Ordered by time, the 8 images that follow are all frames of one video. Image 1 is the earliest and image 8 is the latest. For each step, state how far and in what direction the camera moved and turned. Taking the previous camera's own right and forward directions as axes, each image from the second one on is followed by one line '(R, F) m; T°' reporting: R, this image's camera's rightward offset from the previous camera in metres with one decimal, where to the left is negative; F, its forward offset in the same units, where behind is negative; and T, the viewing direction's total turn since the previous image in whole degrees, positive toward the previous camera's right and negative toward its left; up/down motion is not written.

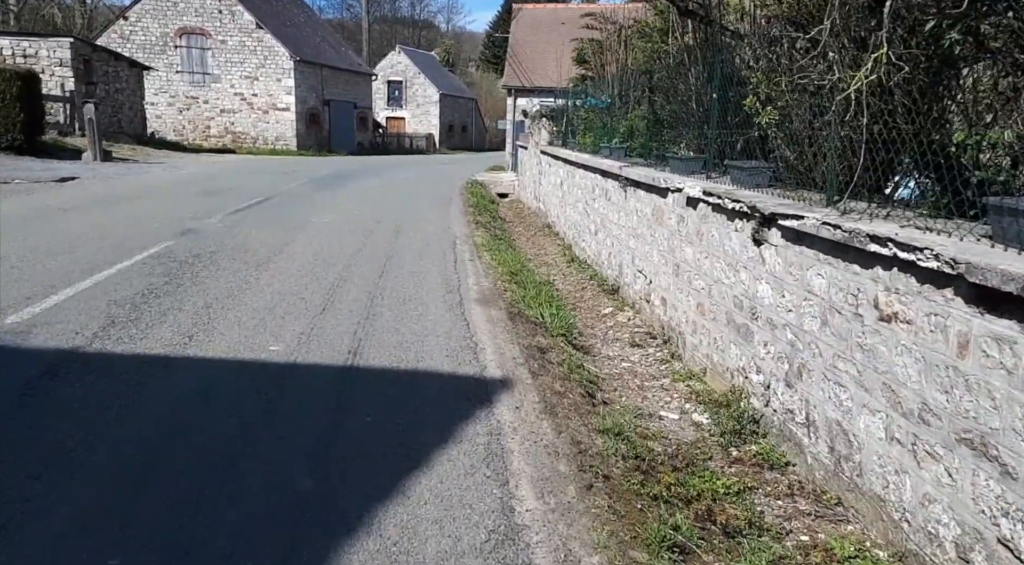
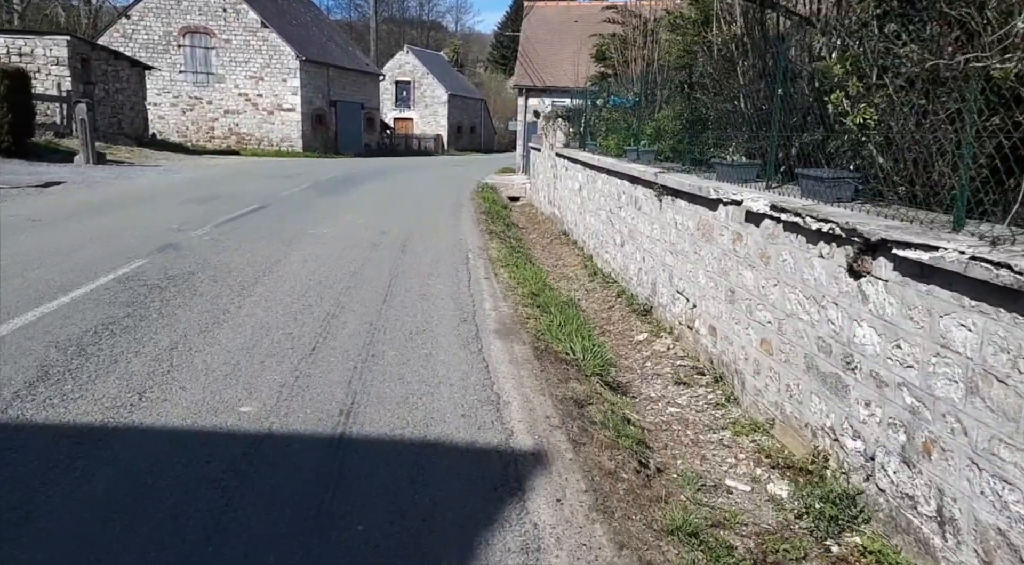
(-0.1, +1.1) m; 0°
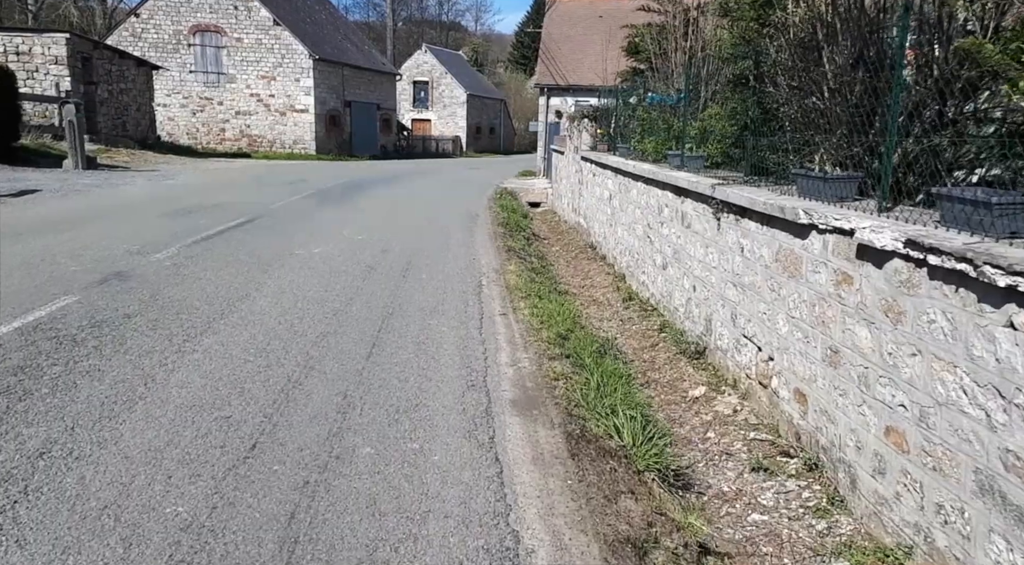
(0.0, +1.6) m; -1°
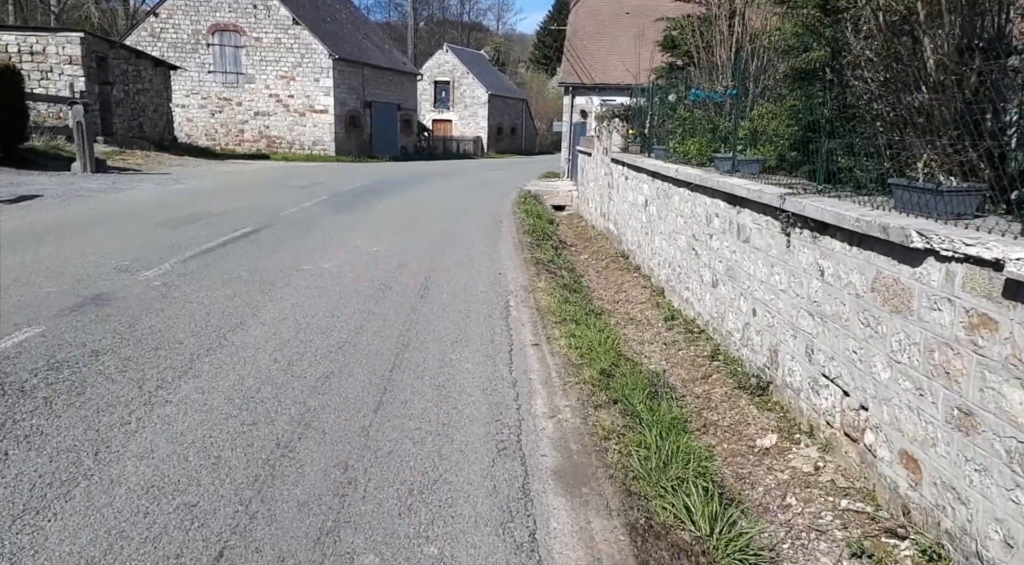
(-0.1, +1.0) m; -1°
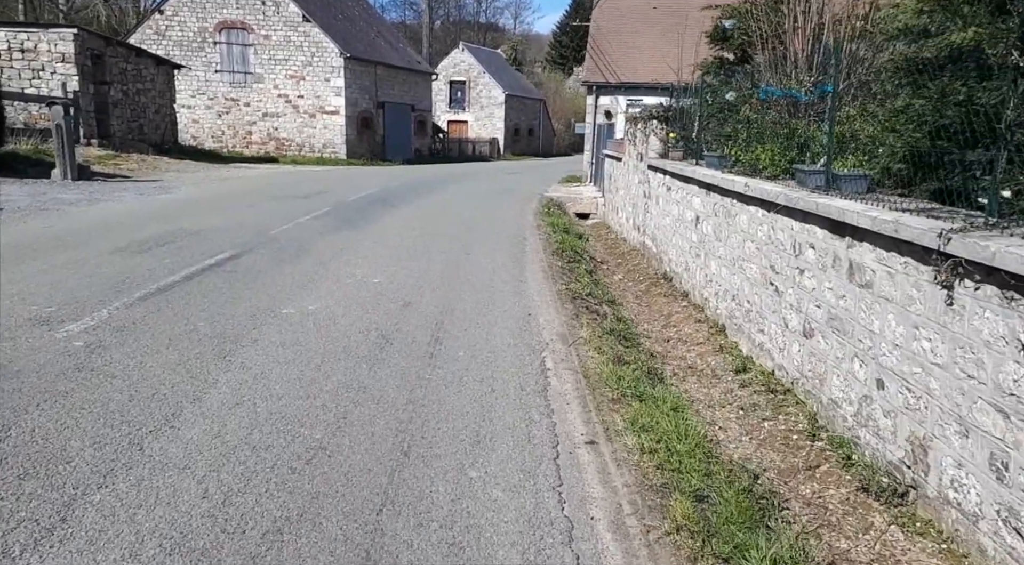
(-0.1, +1.8) m; -1°
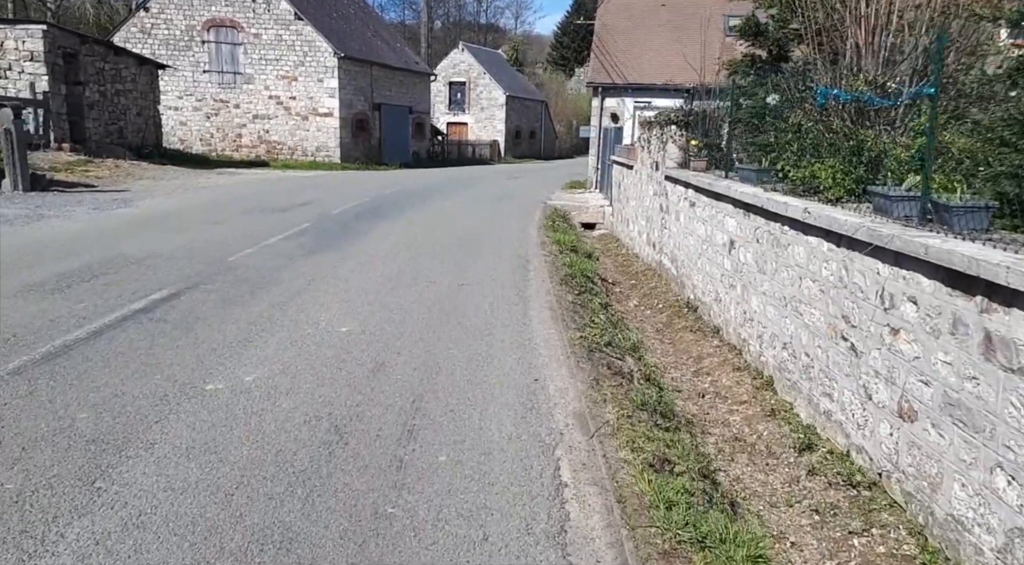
(0.0, +1.6) m; 0°
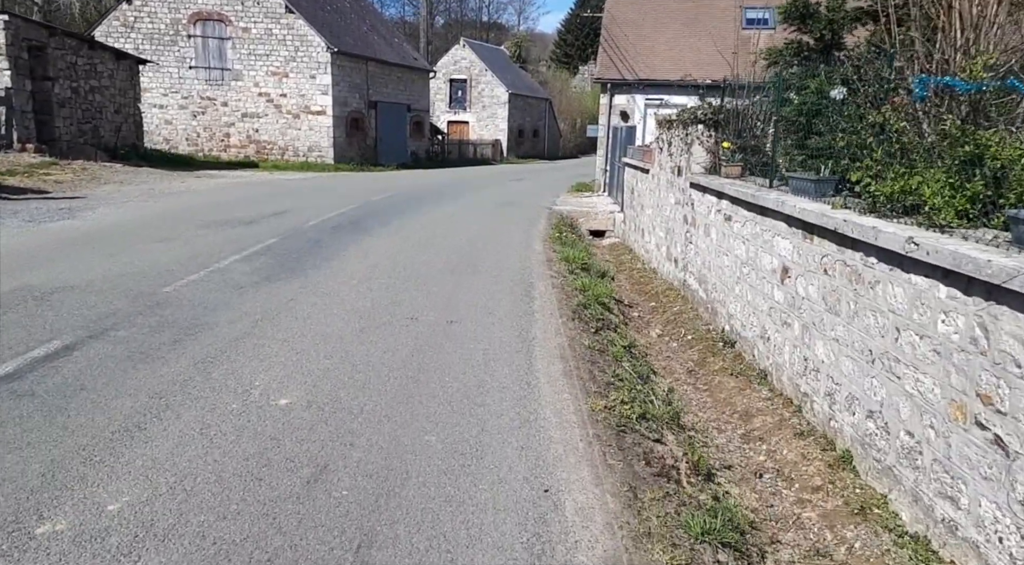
(0.0, +1.7) m; 0°
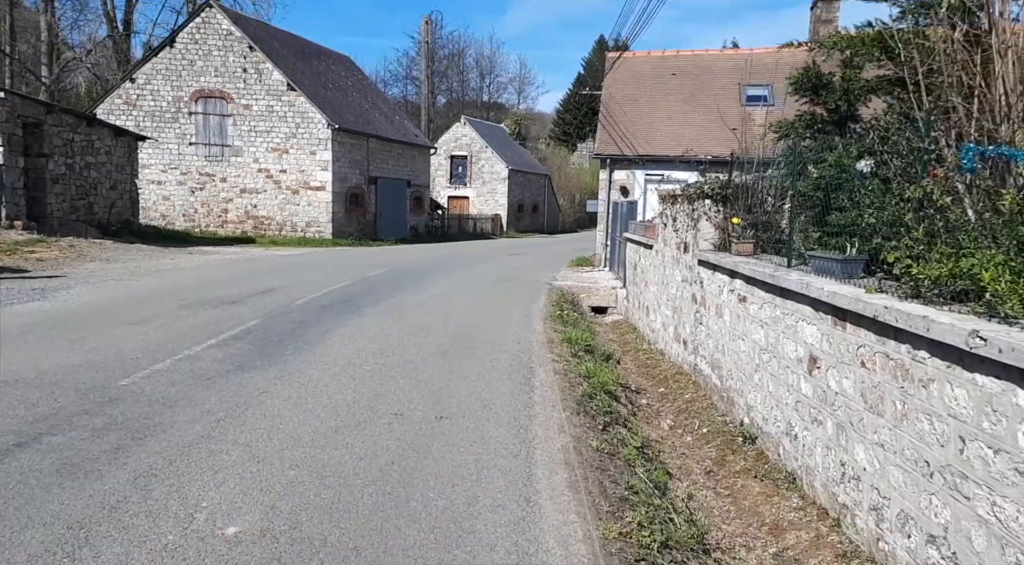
(0.0, +0.8) m; 0°
